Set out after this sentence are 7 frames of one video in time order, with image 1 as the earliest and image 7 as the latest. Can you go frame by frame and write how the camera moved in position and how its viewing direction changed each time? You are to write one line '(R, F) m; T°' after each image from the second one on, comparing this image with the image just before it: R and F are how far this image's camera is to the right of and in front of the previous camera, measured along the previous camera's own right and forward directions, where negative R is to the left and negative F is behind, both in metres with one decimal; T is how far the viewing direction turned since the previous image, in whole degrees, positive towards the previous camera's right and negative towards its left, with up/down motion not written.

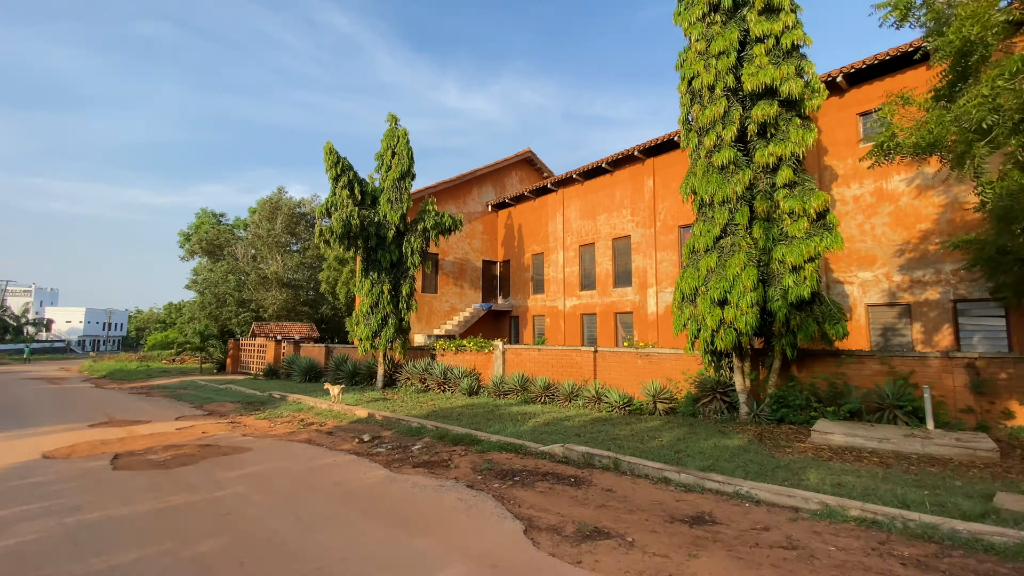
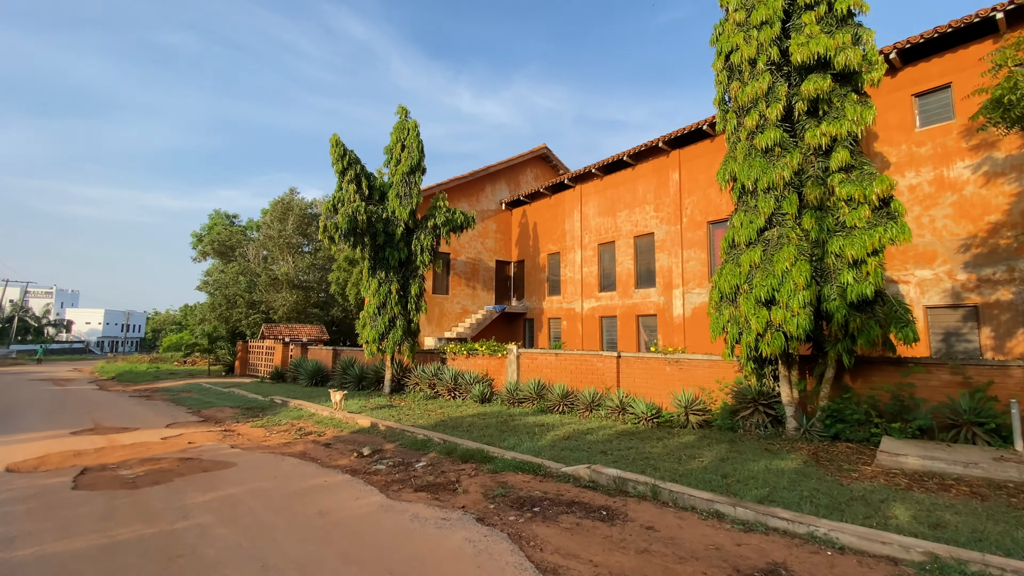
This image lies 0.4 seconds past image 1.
(-0.1, +1.0) m; -2°
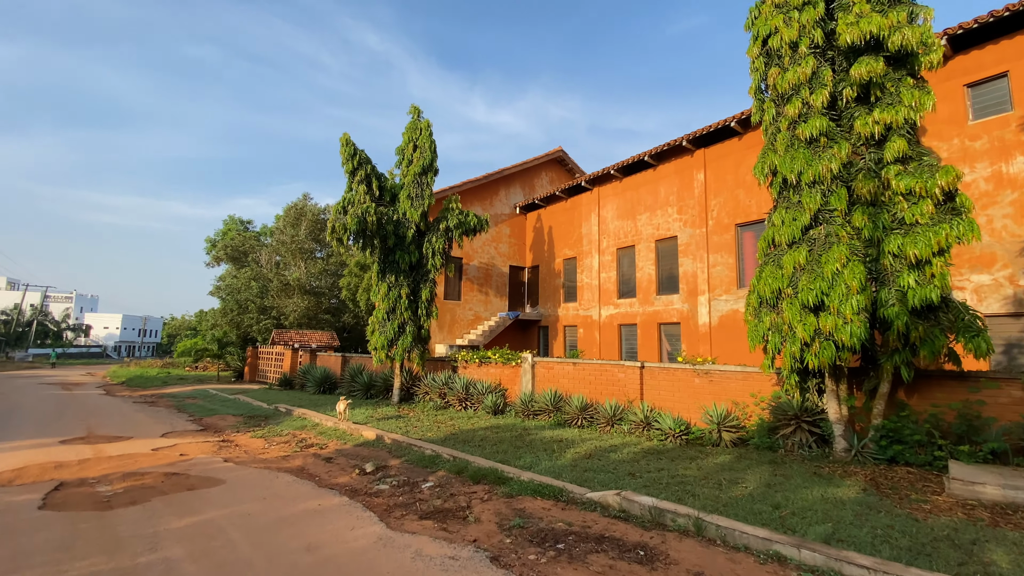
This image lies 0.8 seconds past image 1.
(-0.1, +0.7) m; -1°
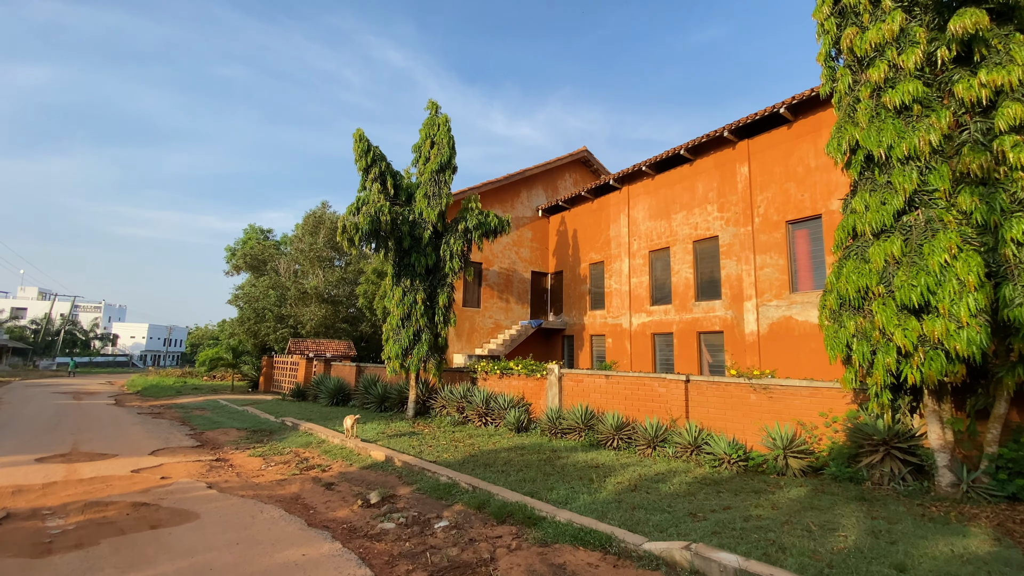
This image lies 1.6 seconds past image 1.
(-0.2, +1.1) m; -2°
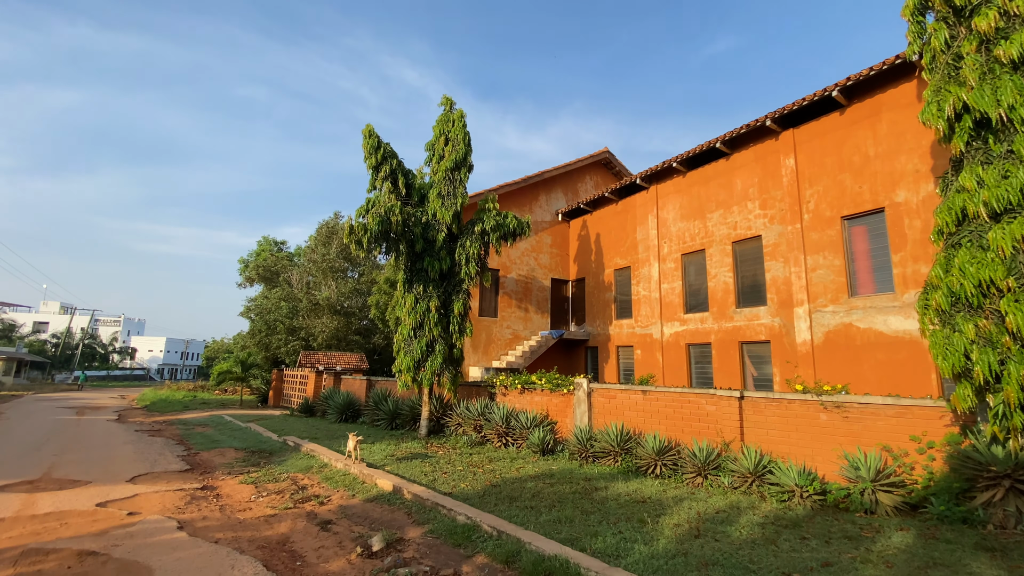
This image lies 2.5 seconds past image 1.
(-0.2, +1.1) m; -2°
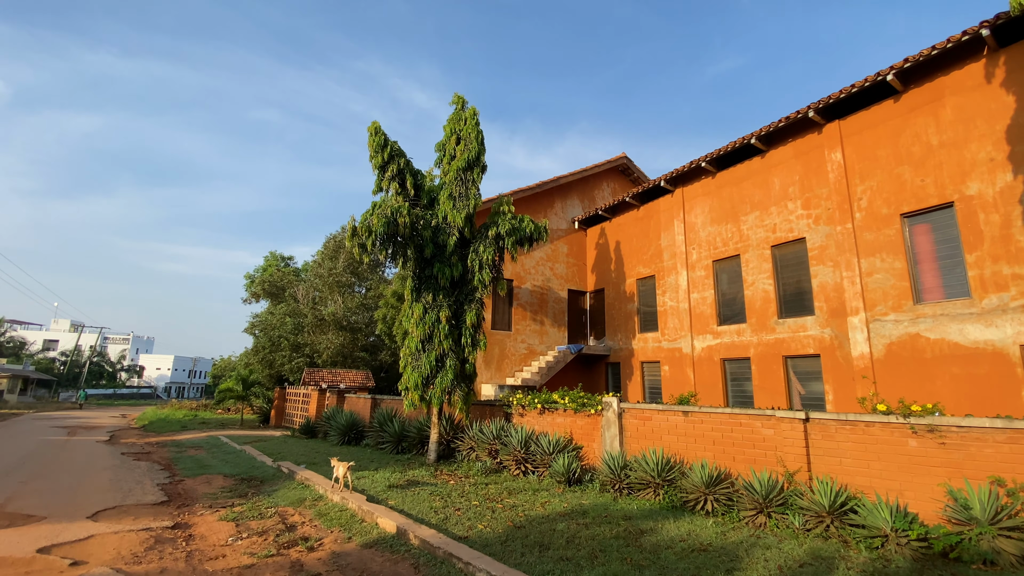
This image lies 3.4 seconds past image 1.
(-0.2, +1.1) m; -1°
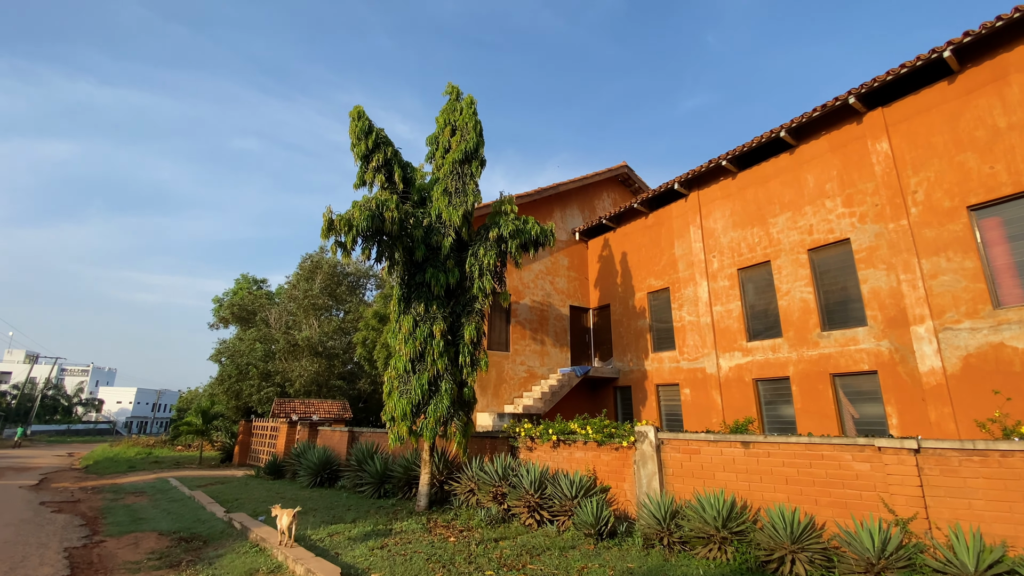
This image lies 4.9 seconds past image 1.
(-0.5, +1.6) m; +2°
